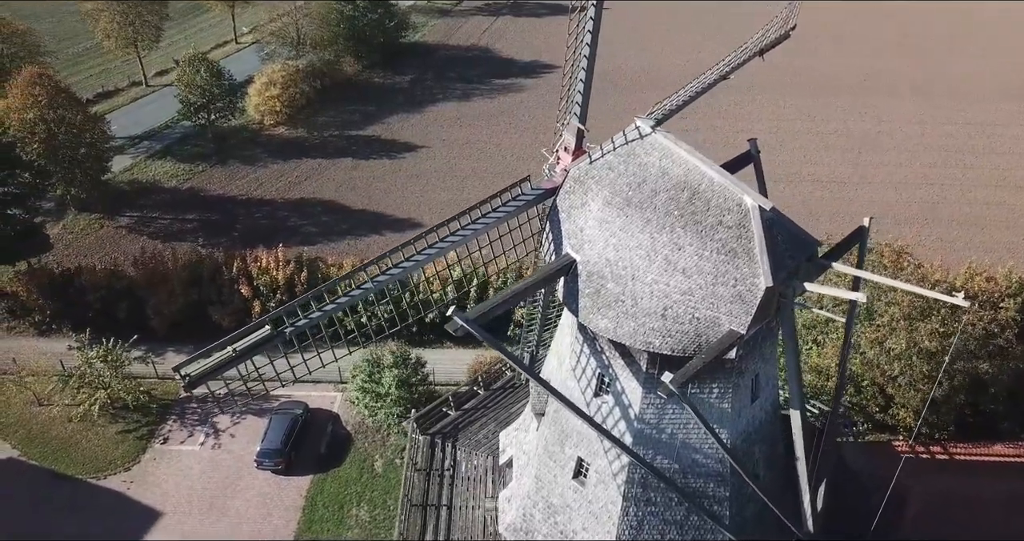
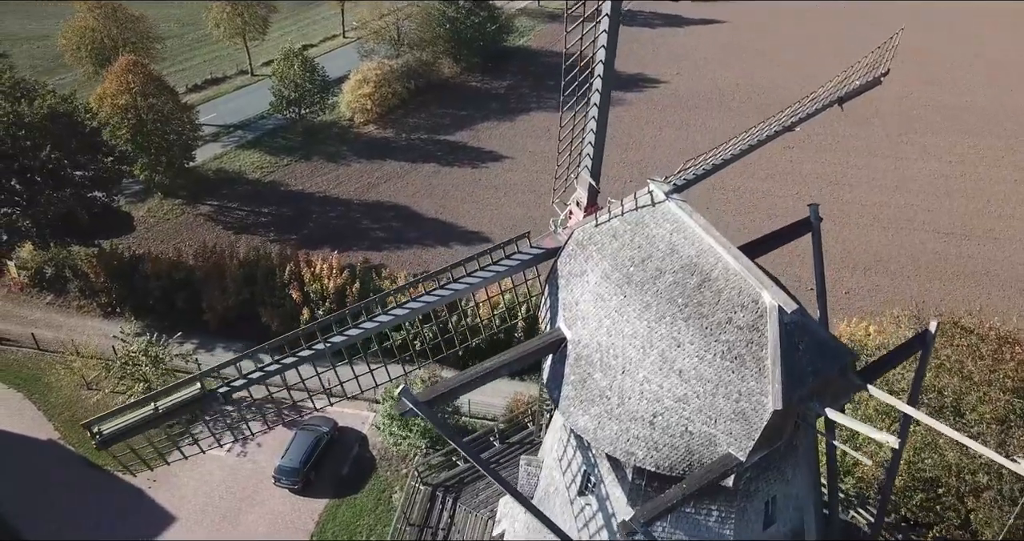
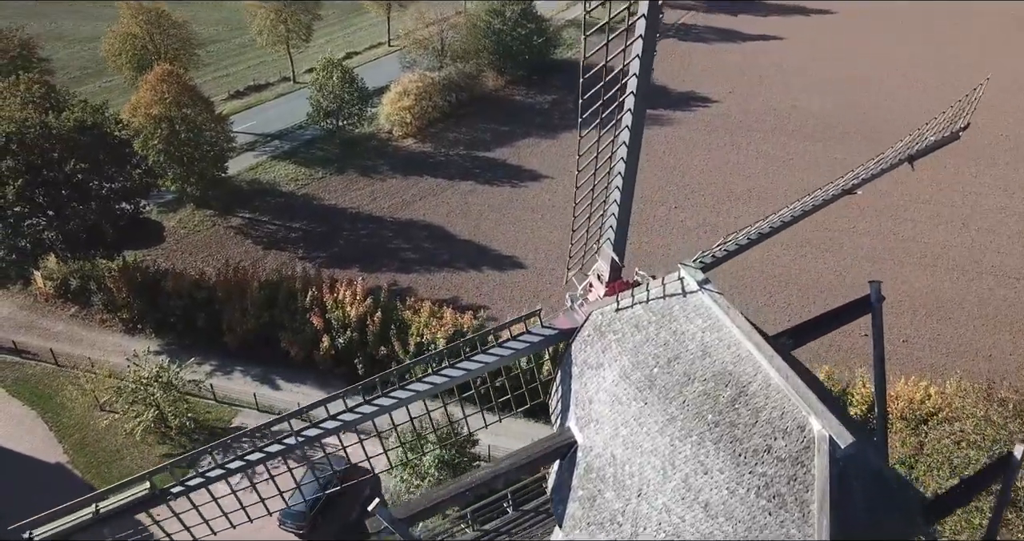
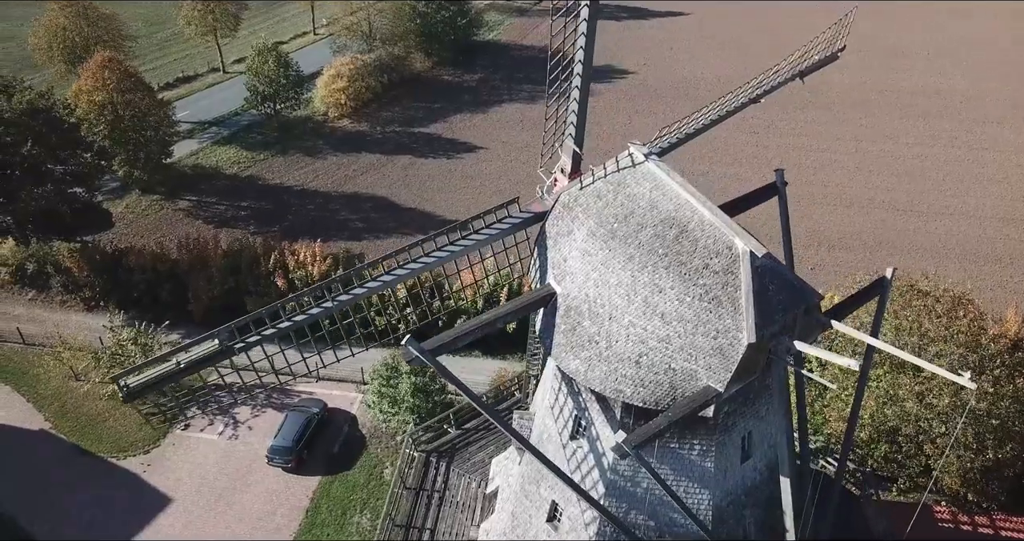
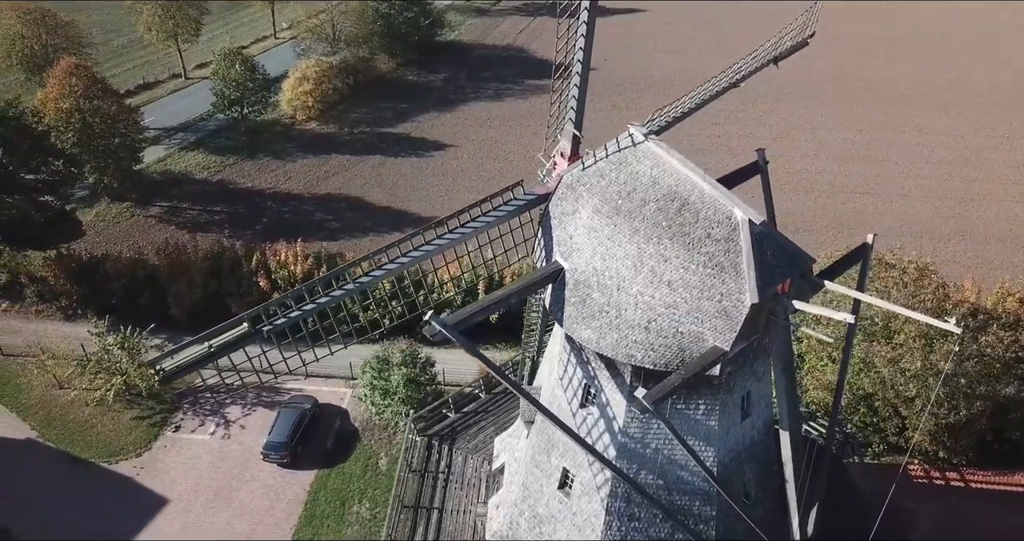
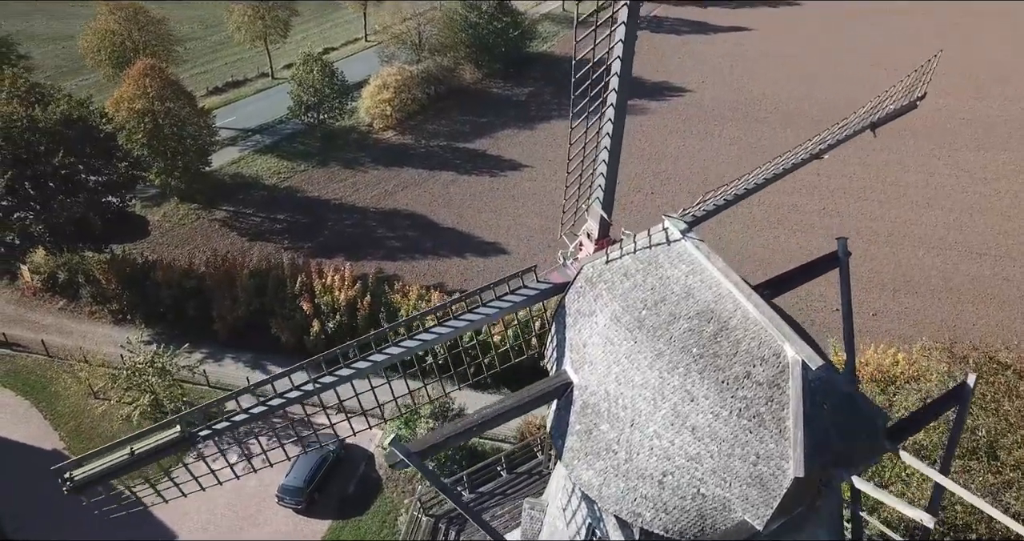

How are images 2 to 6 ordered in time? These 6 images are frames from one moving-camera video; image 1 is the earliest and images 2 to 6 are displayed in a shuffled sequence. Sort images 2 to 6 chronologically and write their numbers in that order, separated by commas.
5, 4, 2, 6, 3
